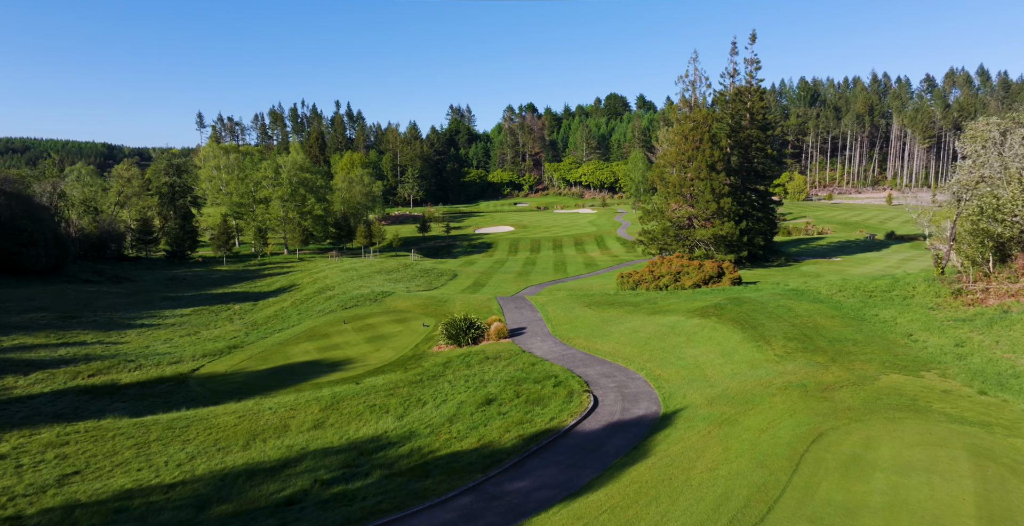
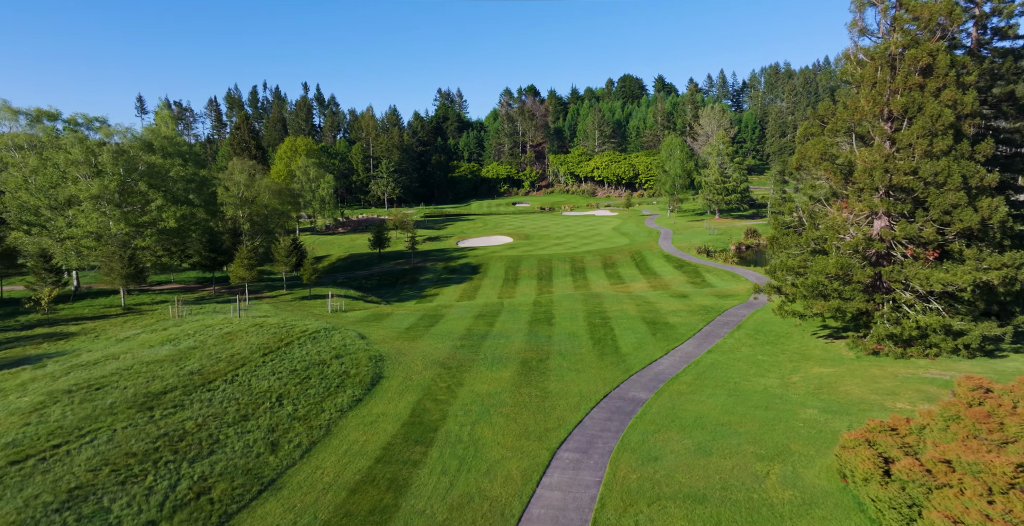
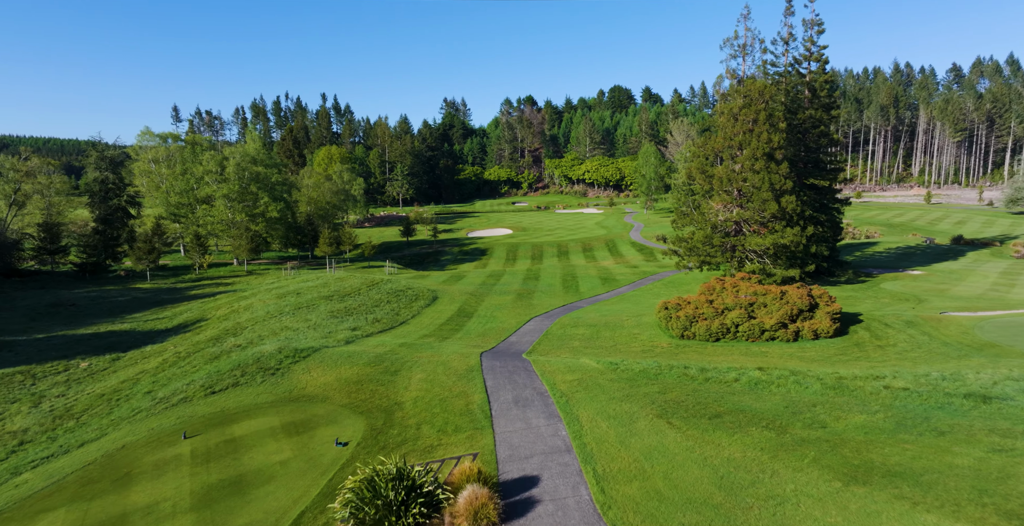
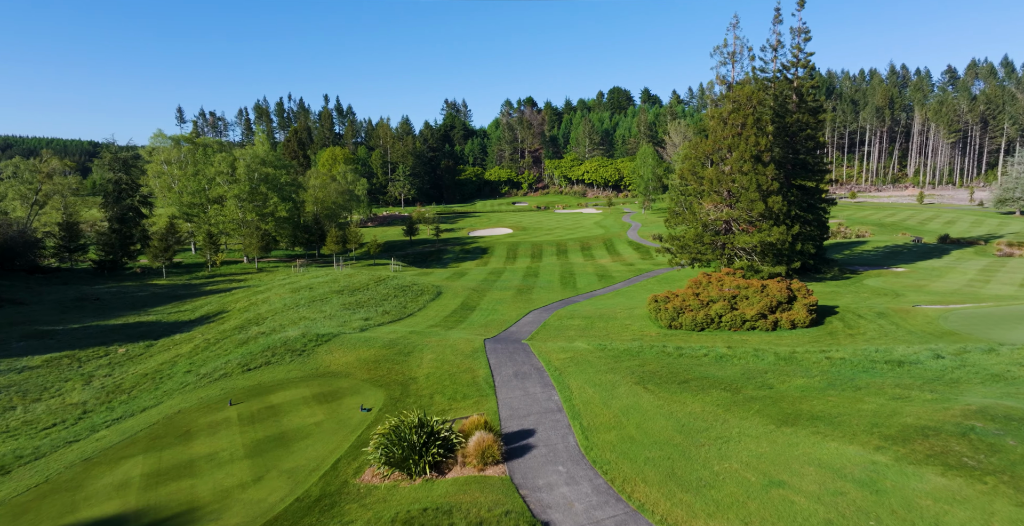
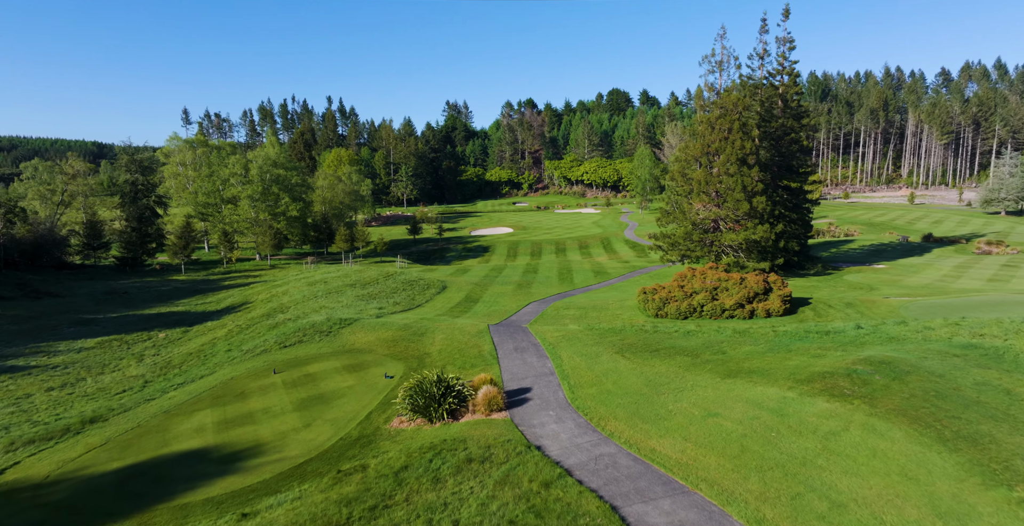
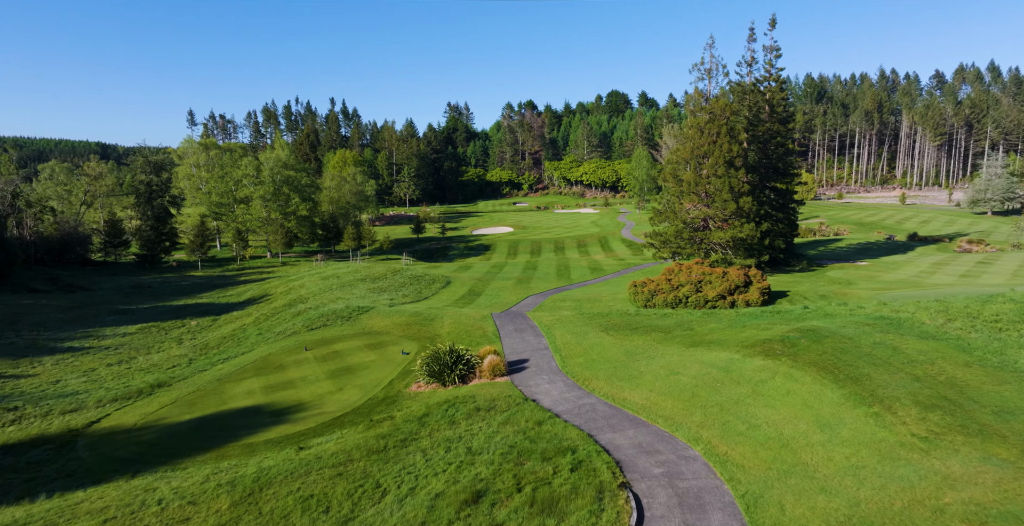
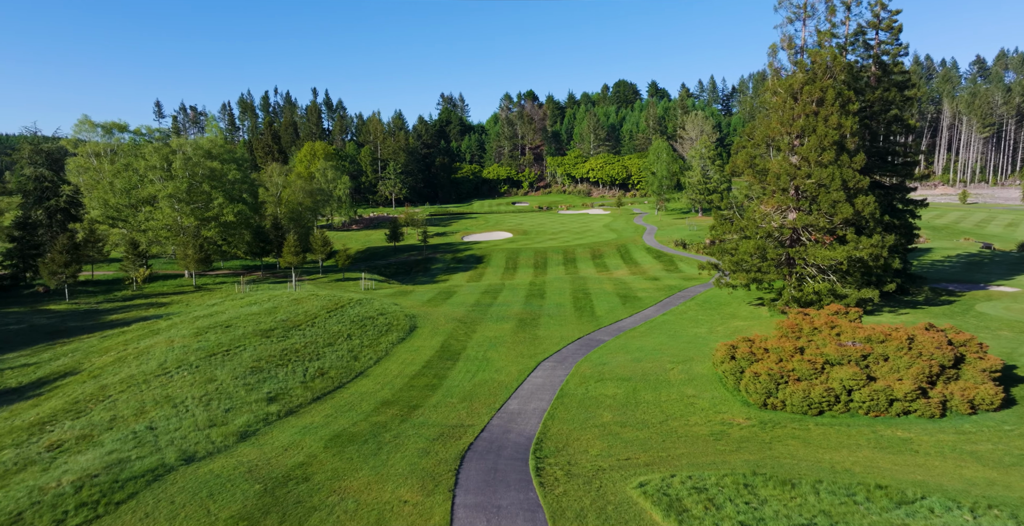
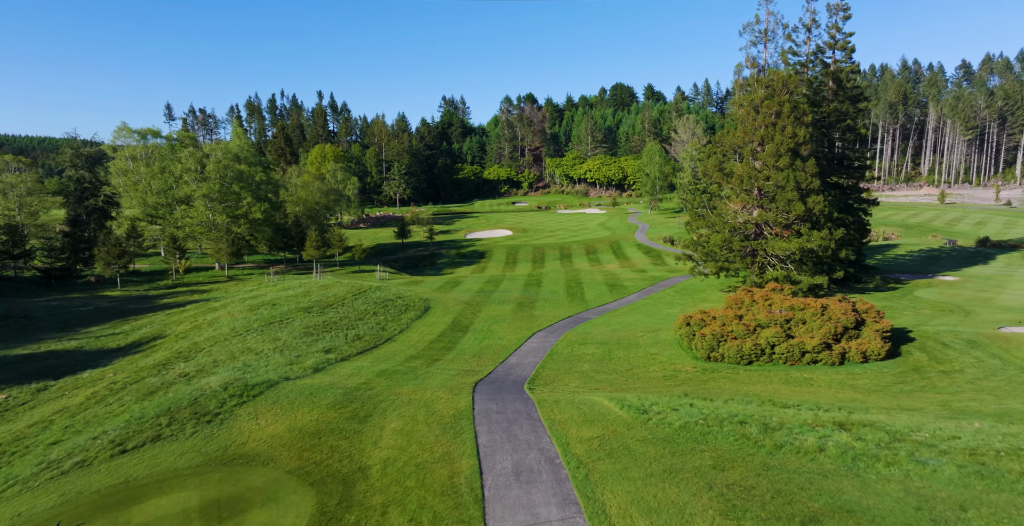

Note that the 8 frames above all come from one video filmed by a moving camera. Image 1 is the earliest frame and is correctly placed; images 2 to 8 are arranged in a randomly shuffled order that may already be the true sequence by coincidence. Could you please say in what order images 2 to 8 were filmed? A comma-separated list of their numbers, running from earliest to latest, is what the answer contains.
6, 5, 4, 3, 8, 7, 2
